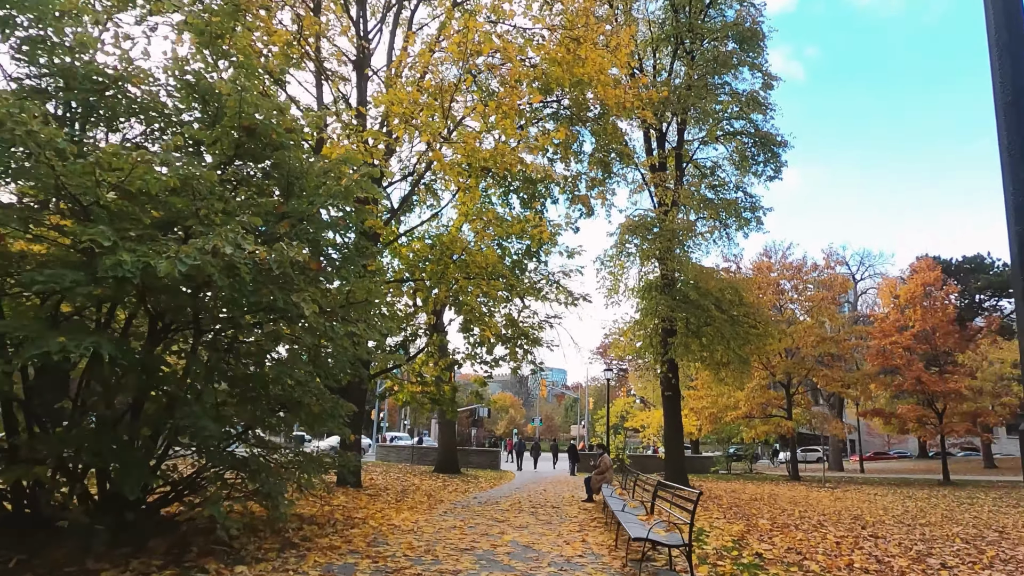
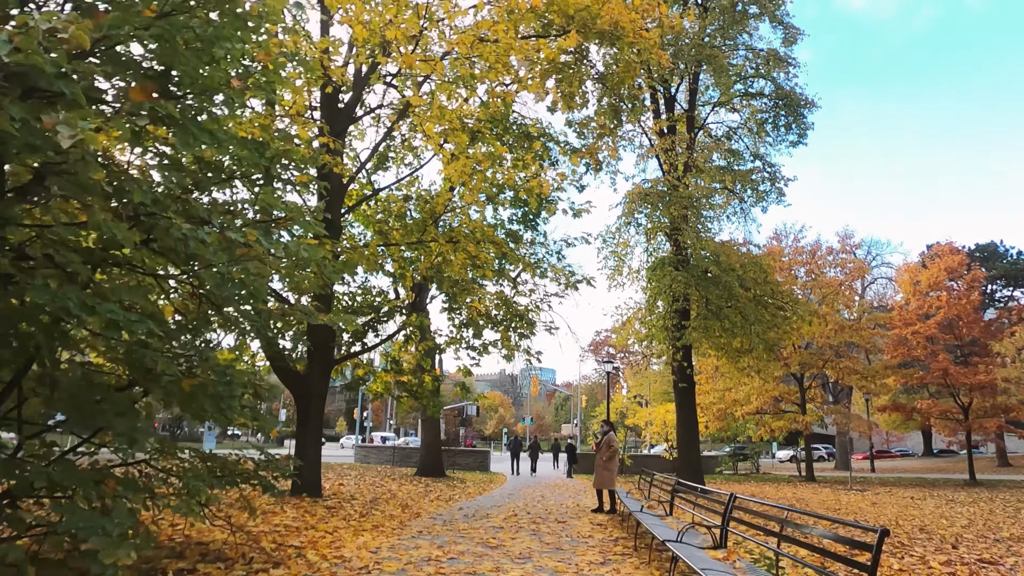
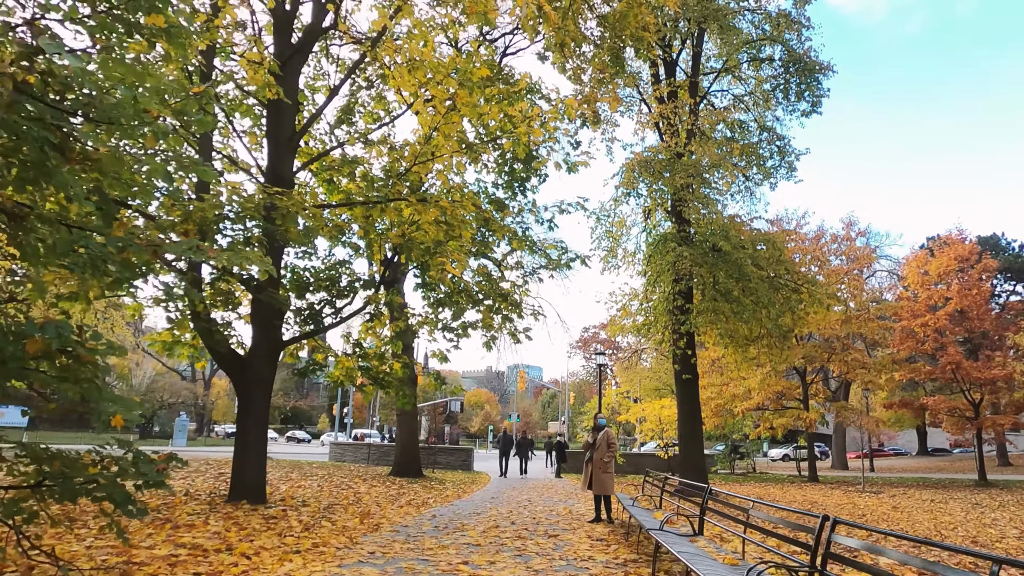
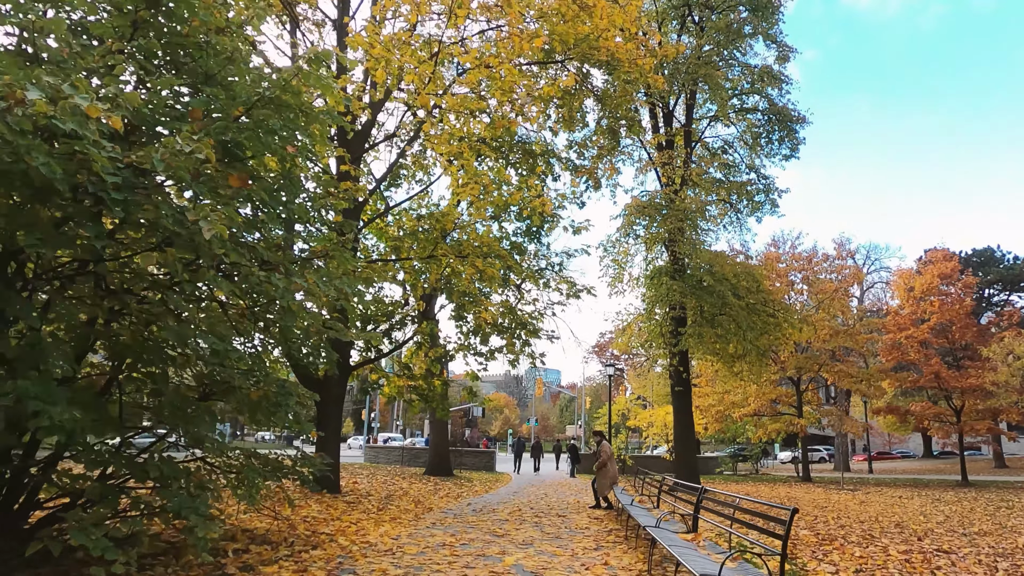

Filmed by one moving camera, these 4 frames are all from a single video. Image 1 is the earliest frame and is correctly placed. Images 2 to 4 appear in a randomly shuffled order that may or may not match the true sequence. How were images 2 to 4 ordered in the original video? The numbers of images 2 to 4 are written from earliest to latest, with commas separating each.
4, 2, 3
